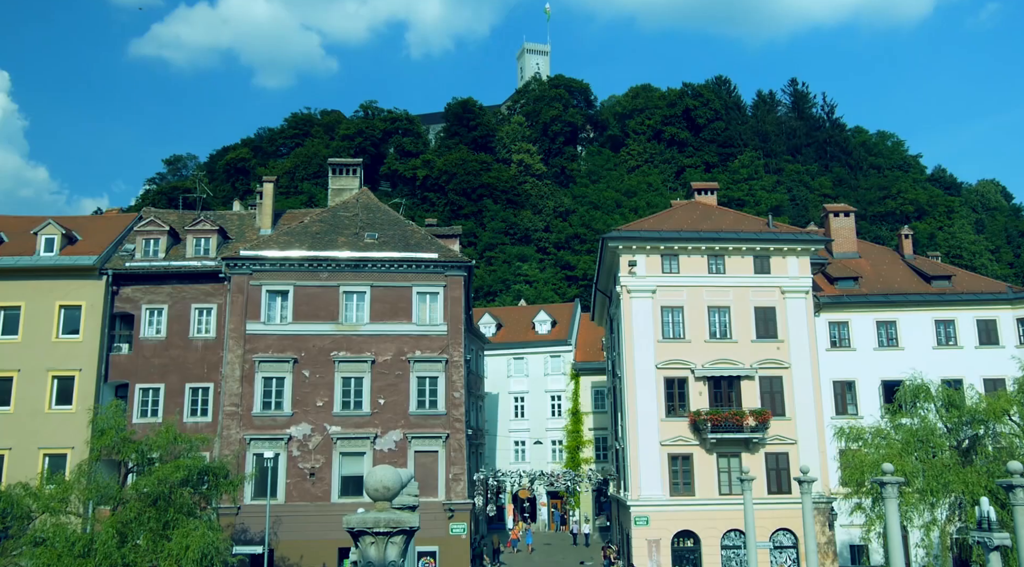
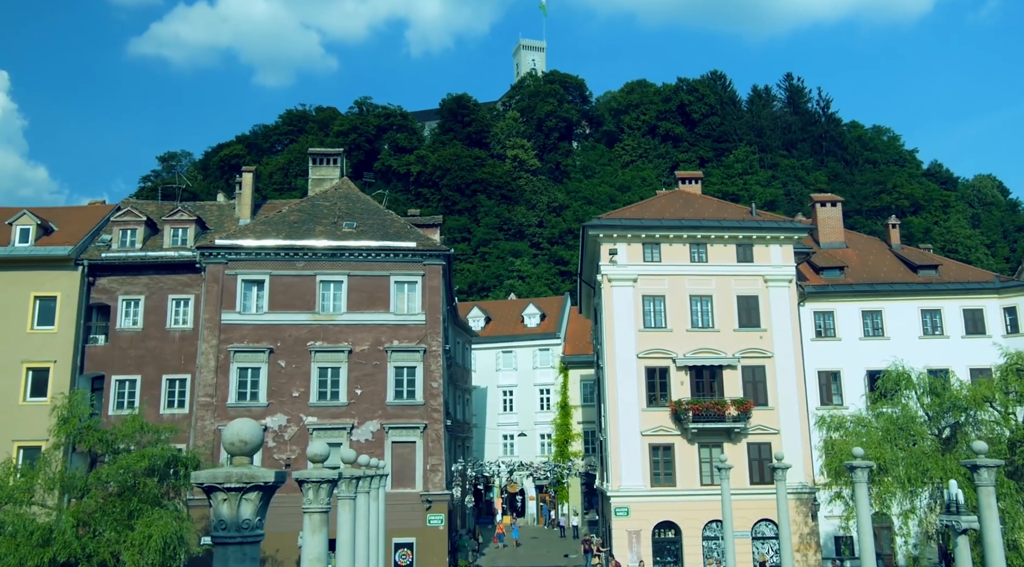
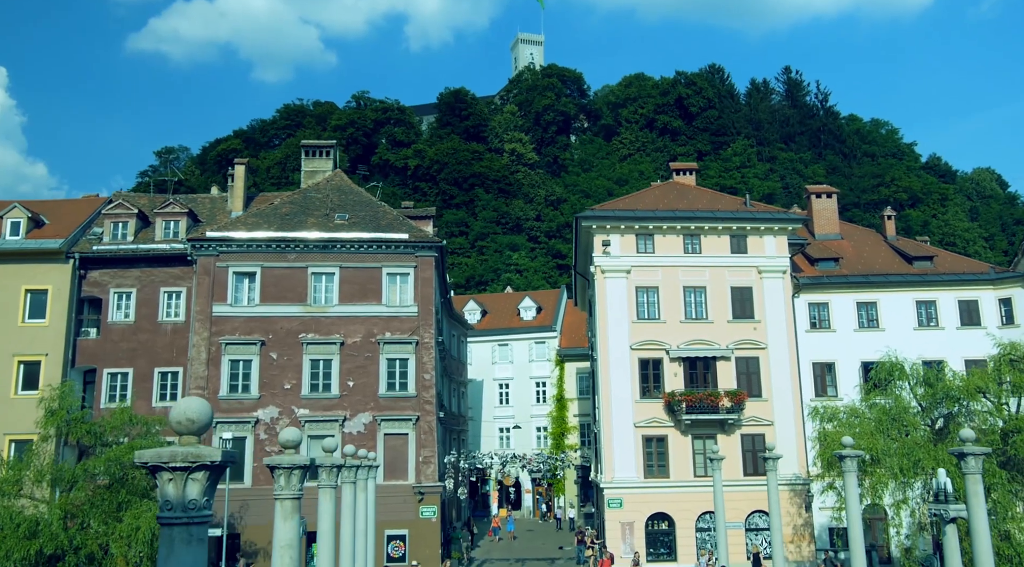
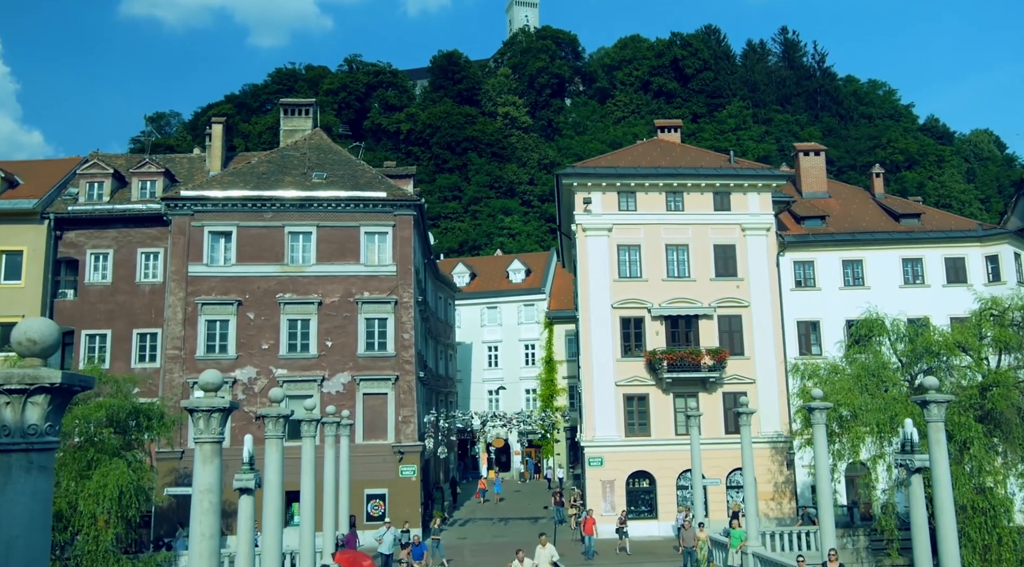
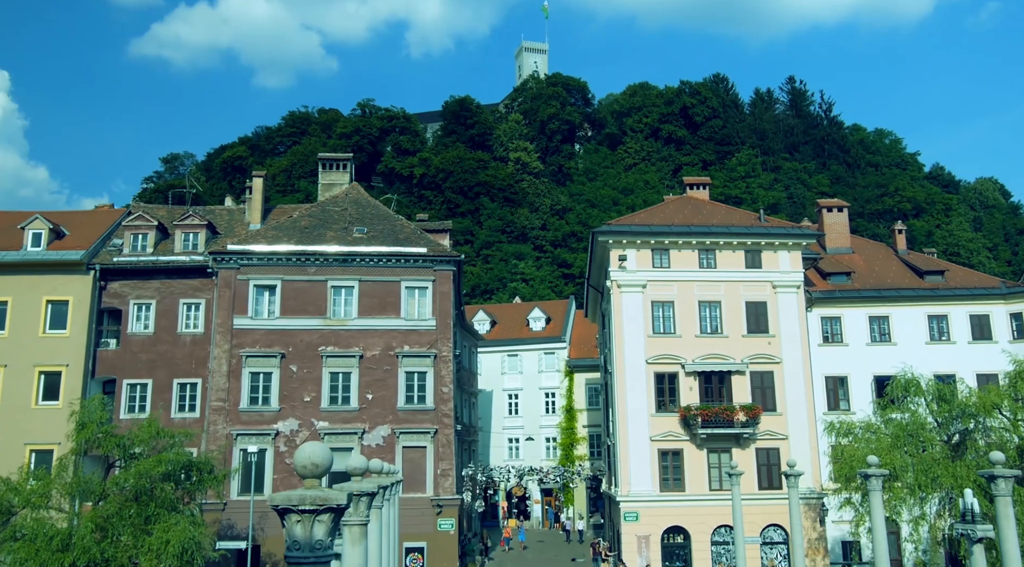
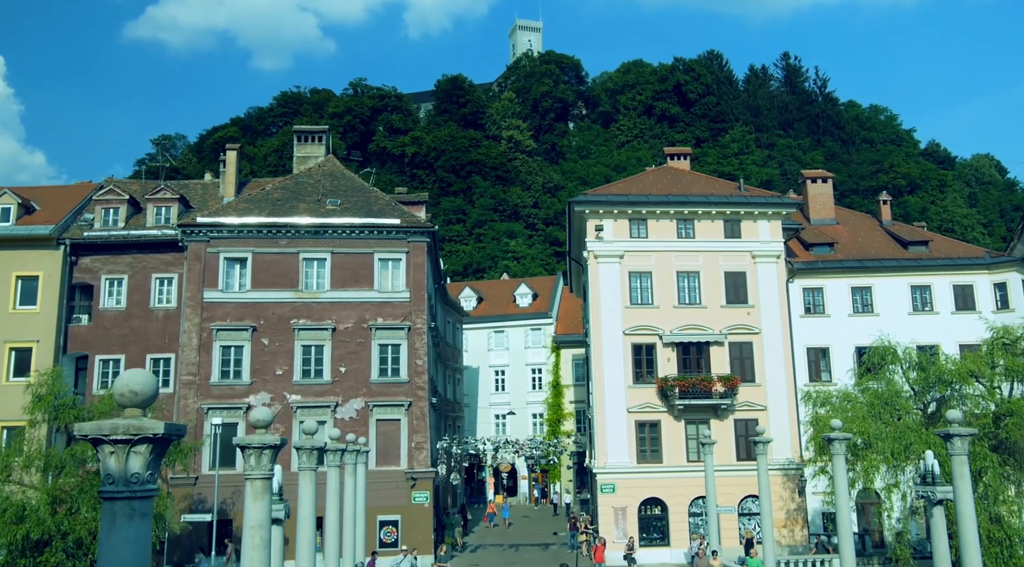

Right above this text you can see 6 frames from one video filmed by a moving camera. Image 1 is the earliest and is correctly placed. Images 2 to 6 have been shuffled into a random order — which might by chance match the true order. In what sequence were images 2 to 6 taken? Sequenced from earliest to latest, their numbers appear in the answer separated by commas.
5, 2, 3, 6, 4
